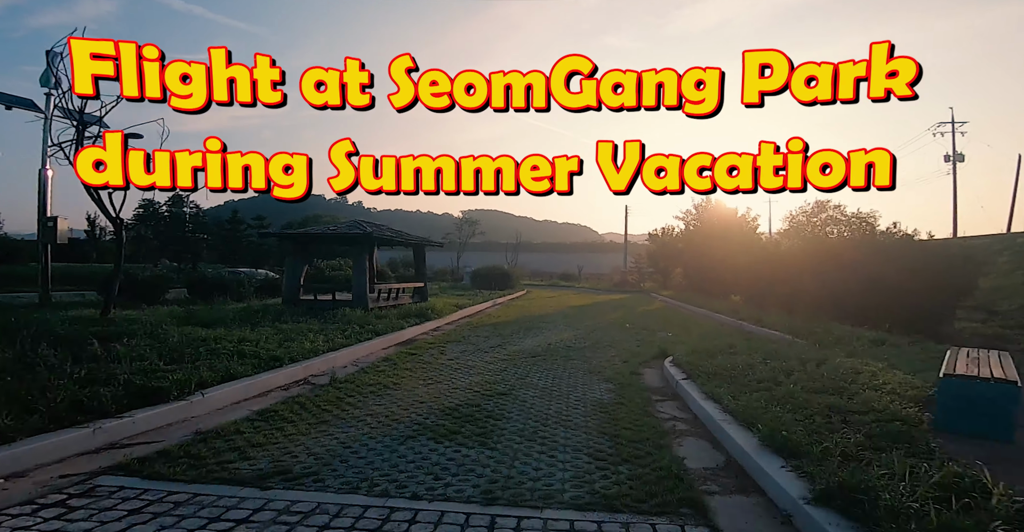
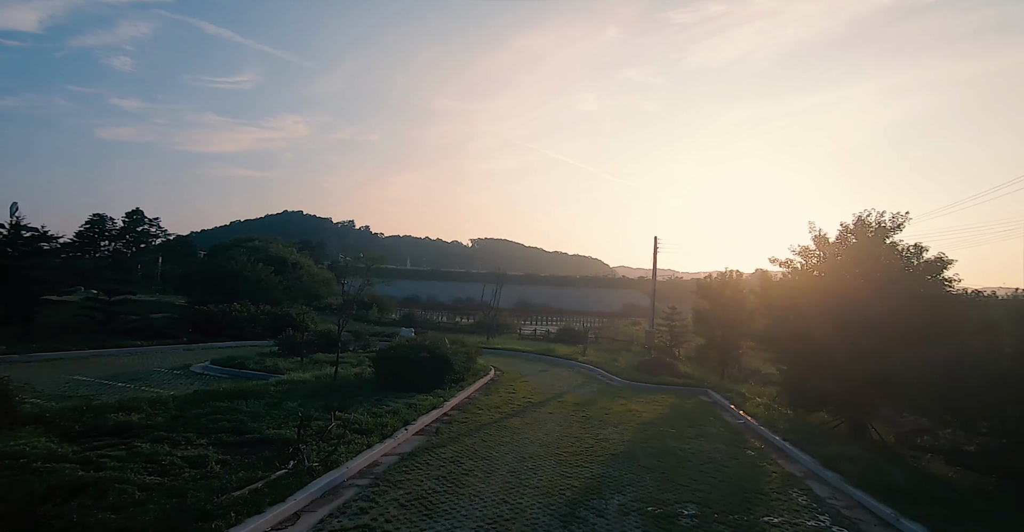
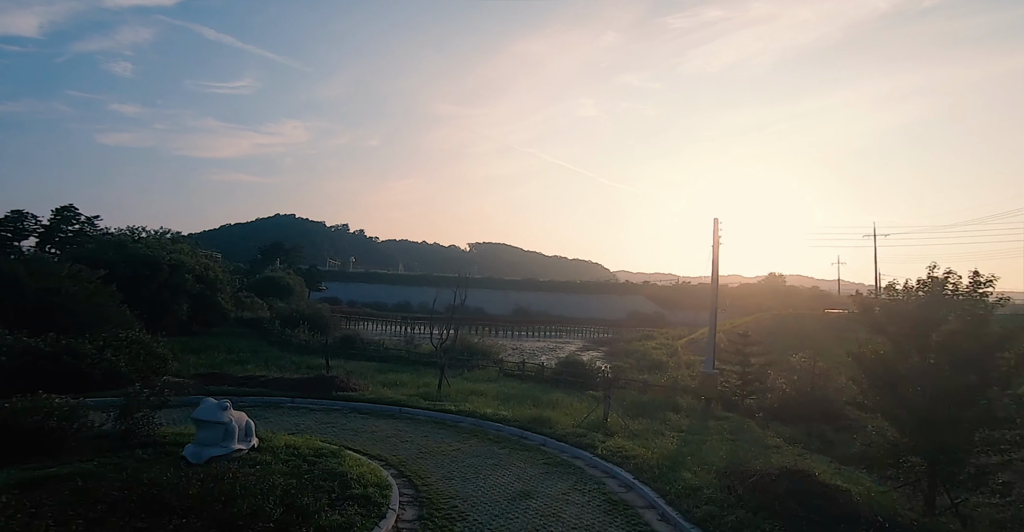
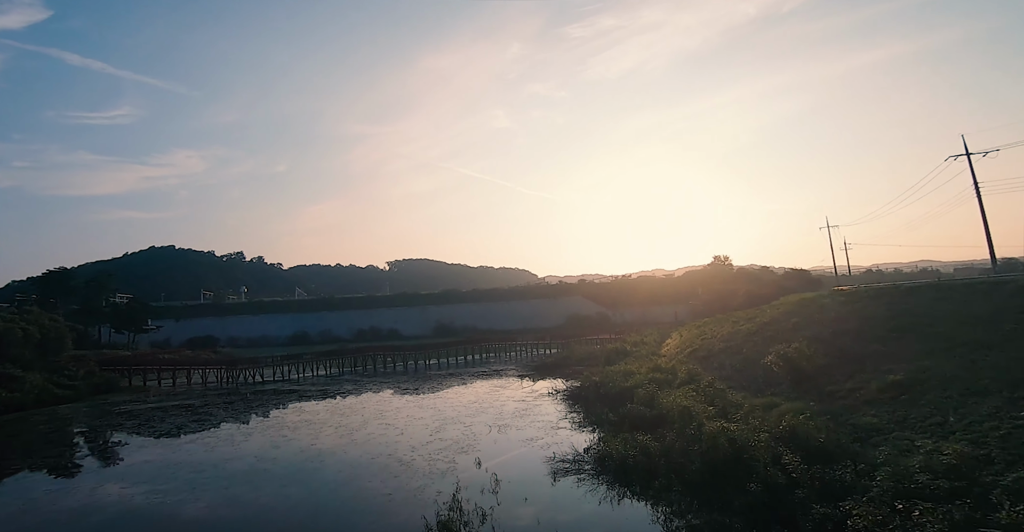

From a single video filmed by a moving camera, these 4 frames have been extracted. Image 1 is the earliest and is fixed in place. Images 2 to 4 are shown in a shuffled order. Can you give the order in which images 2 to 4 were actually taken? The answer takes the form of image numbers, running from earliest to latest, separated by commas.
2, 3, 4
